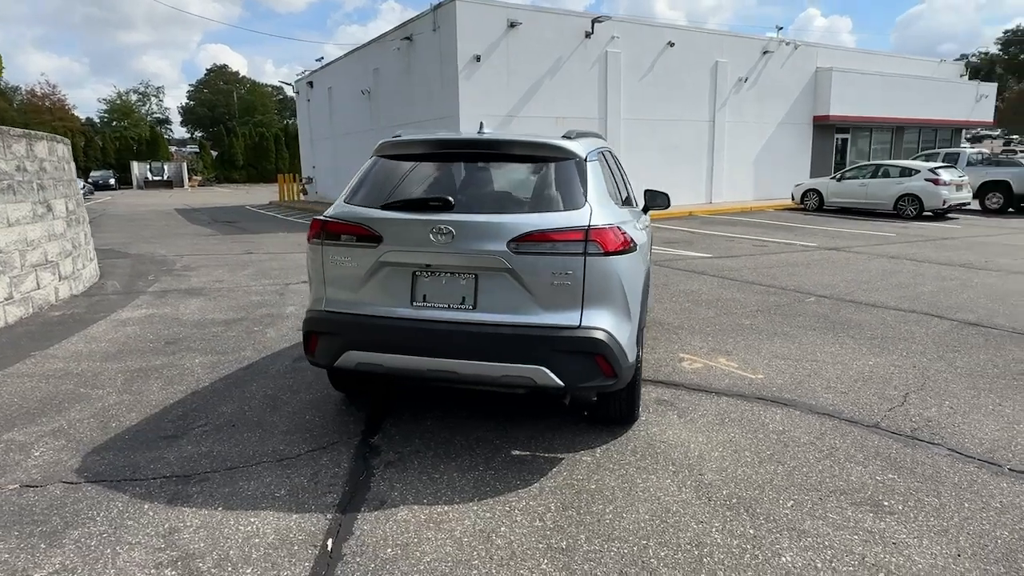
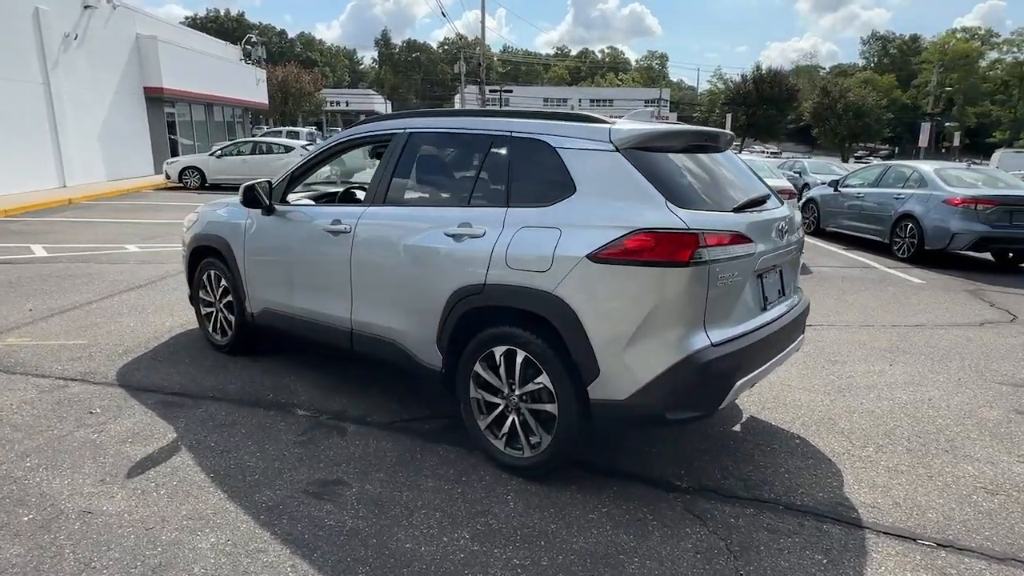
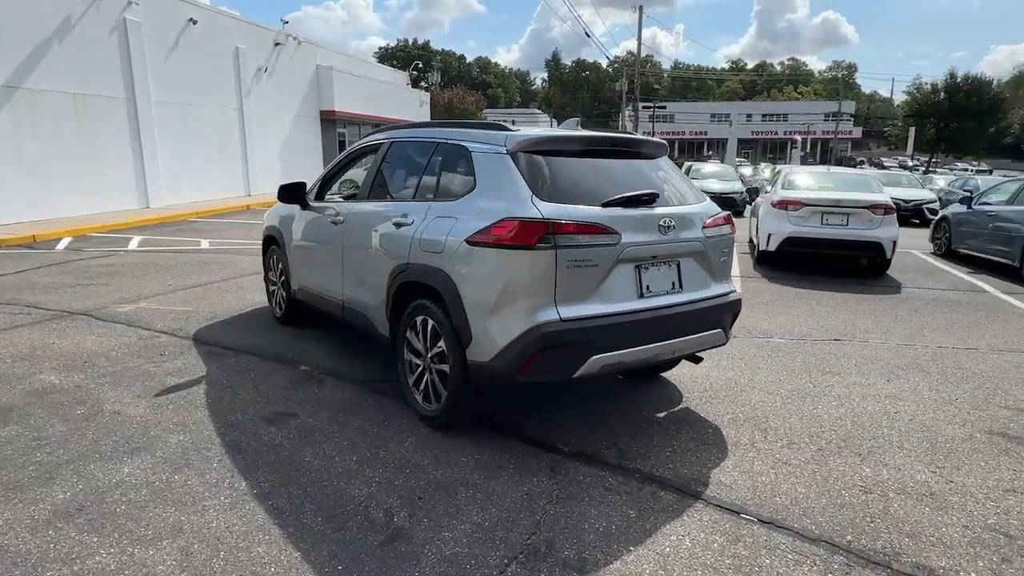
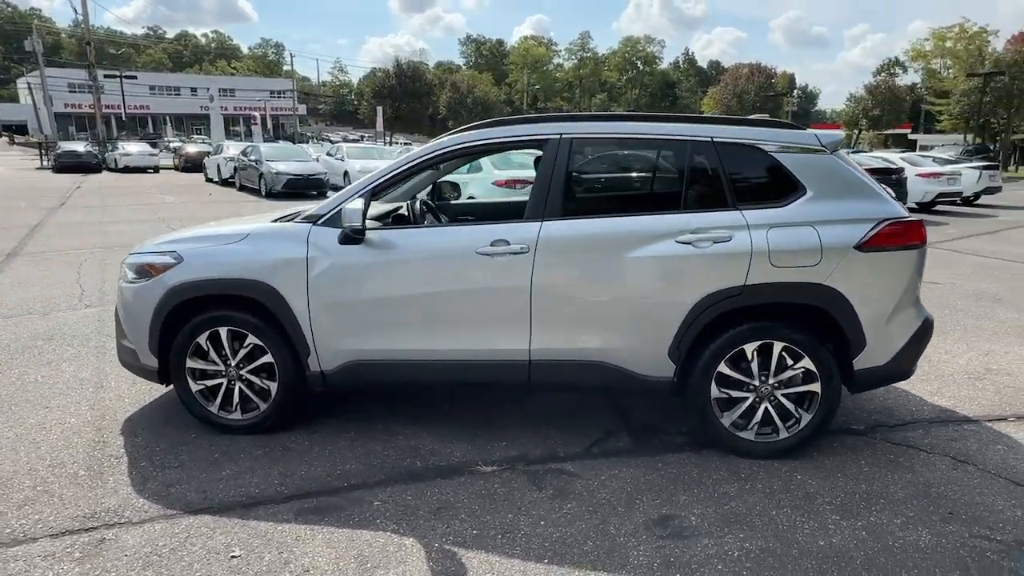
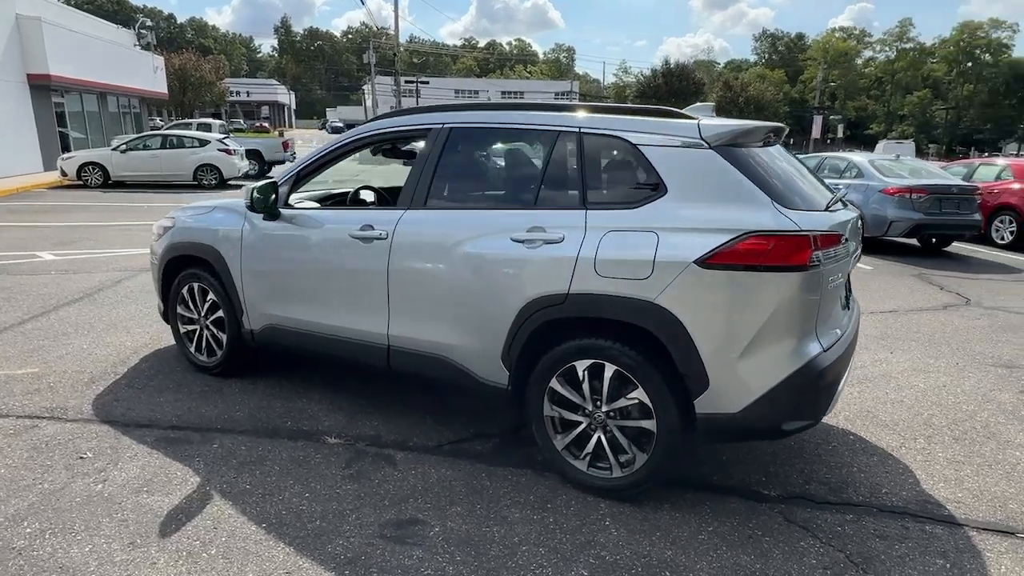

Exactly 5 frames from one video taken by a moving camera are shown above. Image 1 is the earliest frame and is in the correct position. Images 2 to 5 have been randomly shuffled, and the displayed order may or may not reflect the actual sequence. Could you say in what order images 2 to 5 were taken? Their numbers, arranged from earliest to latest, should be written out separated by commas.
3, 2, 5, 4
